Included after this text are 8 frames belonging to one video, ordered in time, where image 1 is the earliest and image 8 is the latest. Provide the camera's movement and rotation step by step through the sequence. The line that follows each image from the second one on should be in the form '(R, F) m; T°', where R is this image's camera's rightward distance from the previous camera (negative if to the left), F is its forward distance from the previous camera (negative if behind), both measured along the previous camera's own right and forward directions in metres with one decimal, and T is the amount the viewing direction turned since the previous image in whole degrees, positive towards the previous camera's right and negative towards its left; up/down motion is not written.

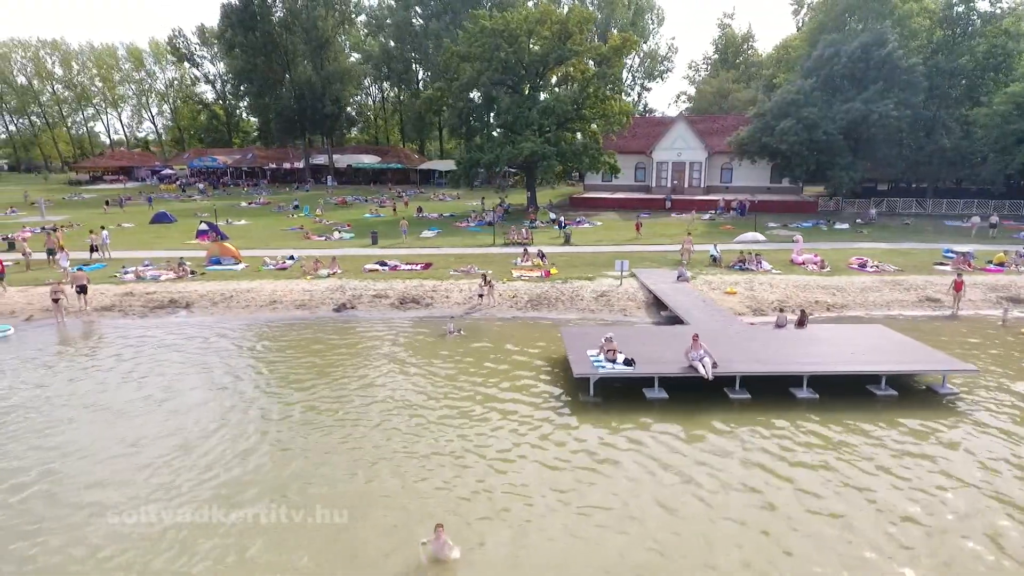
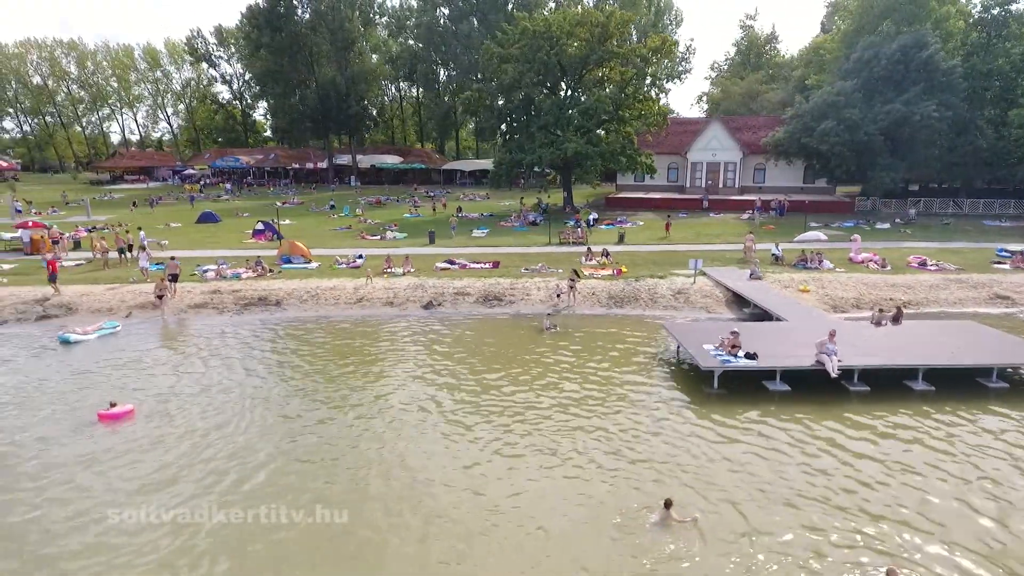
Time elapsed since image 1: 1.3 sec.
(-3.1, -0.6) m; 0°
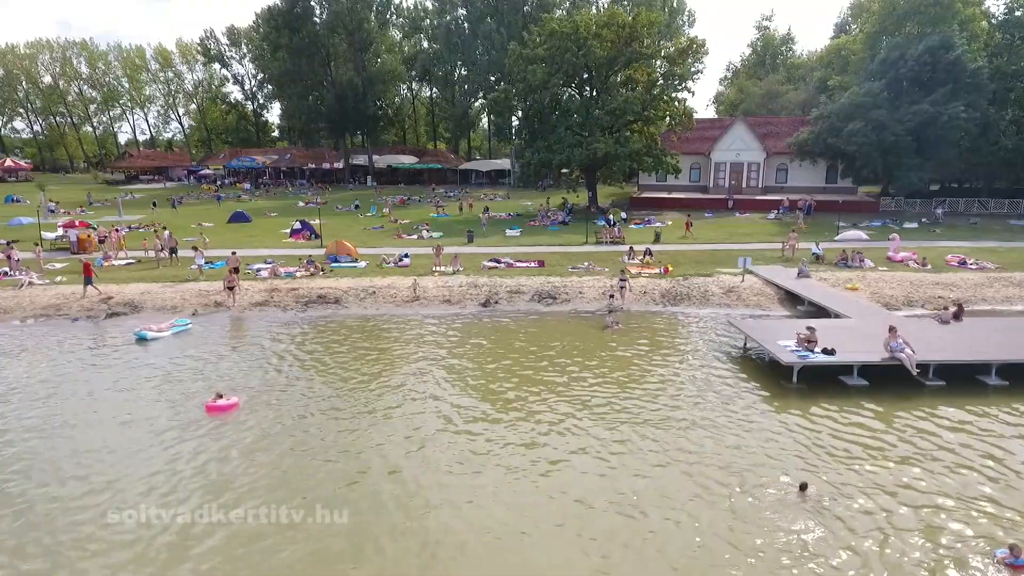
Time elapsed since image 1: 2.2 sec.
(-2.1, -0.4) m; 0°
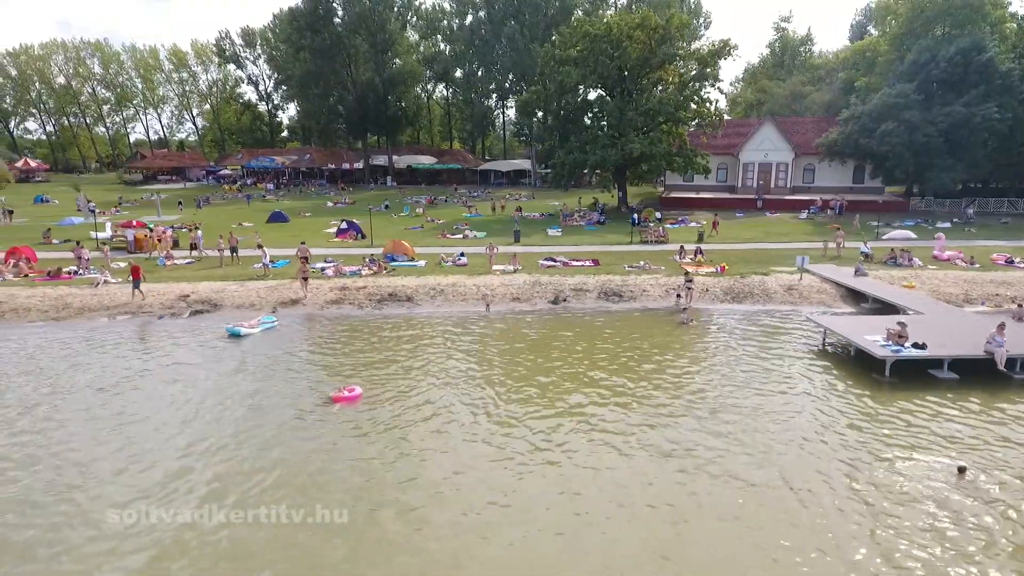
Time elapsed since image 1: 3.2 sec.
(-2.7, -0.6) m; 0°
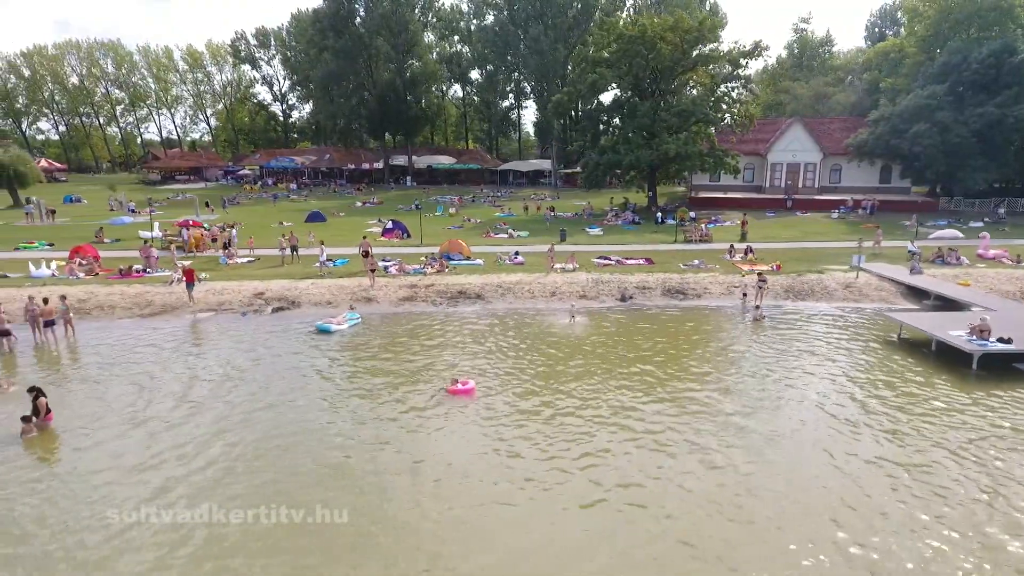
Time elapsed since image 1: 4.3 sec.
(-2.8, -0.6) m; 0°
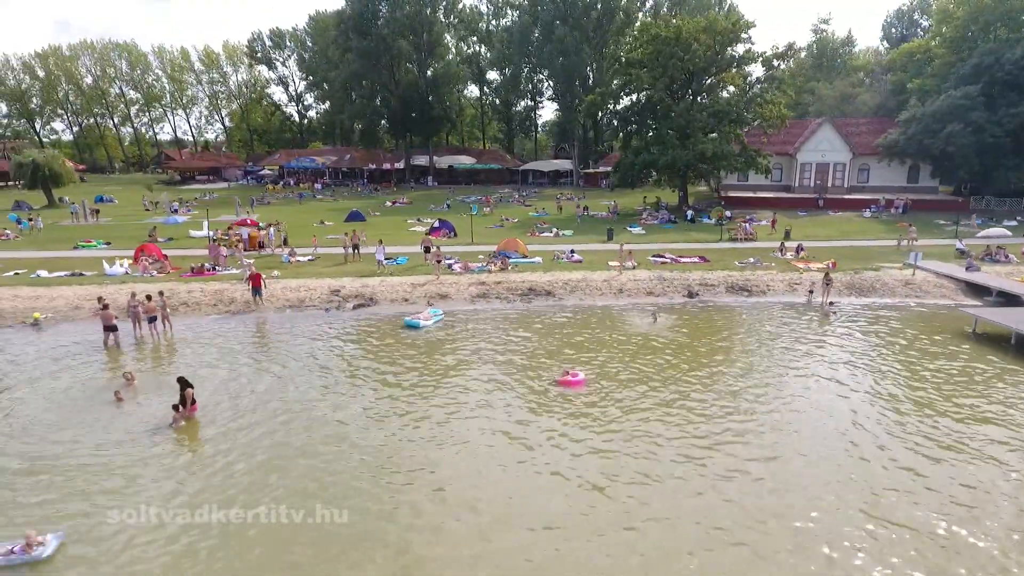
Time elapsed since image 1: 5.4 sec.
(-2.9, -0.7) m; 0°
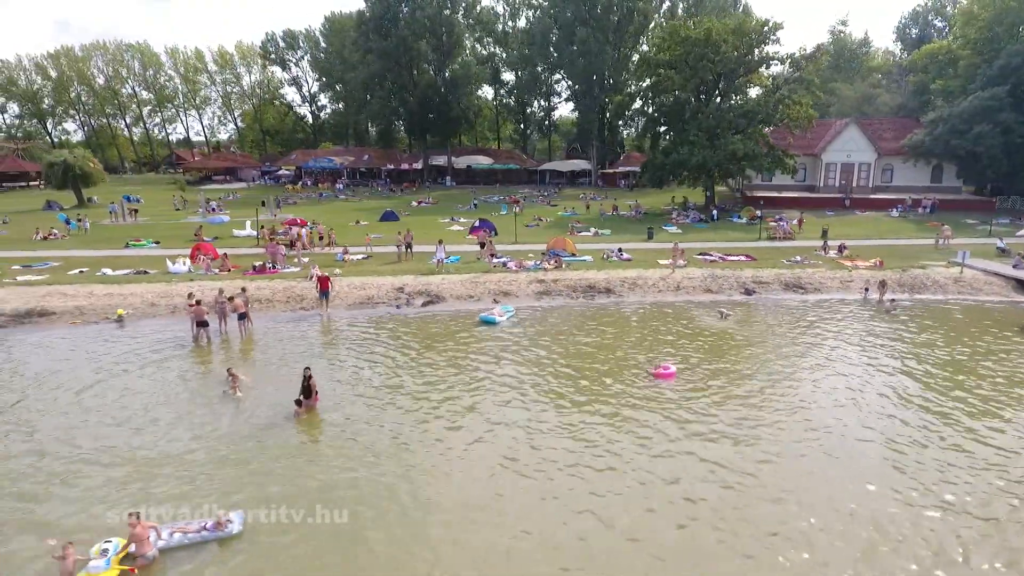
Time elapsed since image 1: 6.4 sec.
(-2.6, -0.6) m; 0°
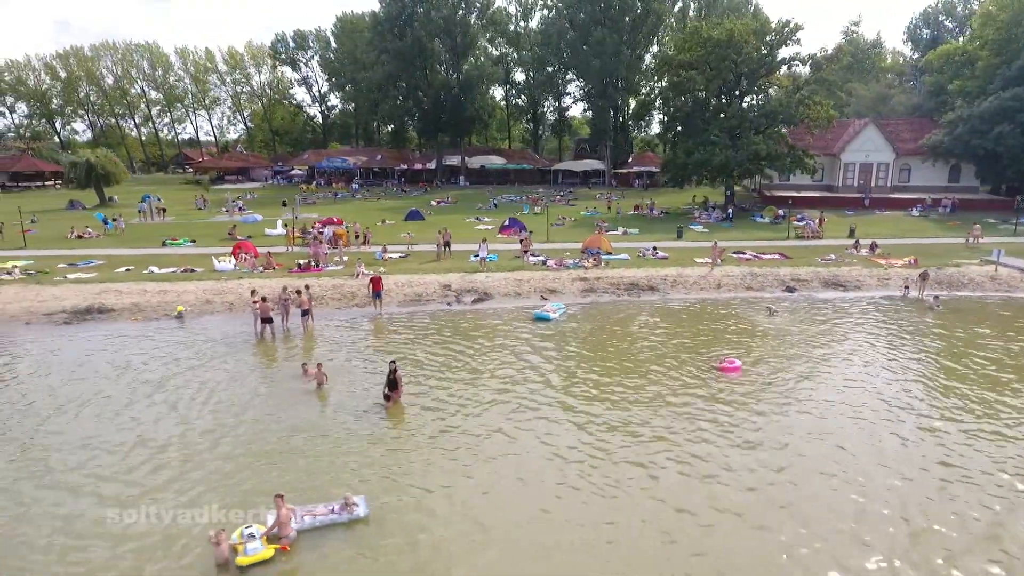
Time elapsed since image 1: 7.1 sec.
(-2.0, -0.5) m; 0°
